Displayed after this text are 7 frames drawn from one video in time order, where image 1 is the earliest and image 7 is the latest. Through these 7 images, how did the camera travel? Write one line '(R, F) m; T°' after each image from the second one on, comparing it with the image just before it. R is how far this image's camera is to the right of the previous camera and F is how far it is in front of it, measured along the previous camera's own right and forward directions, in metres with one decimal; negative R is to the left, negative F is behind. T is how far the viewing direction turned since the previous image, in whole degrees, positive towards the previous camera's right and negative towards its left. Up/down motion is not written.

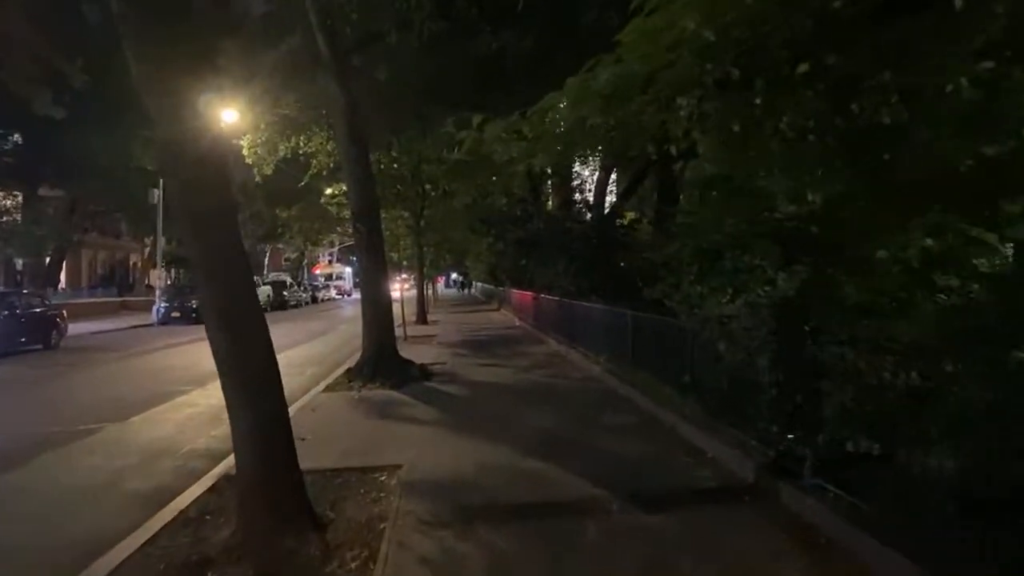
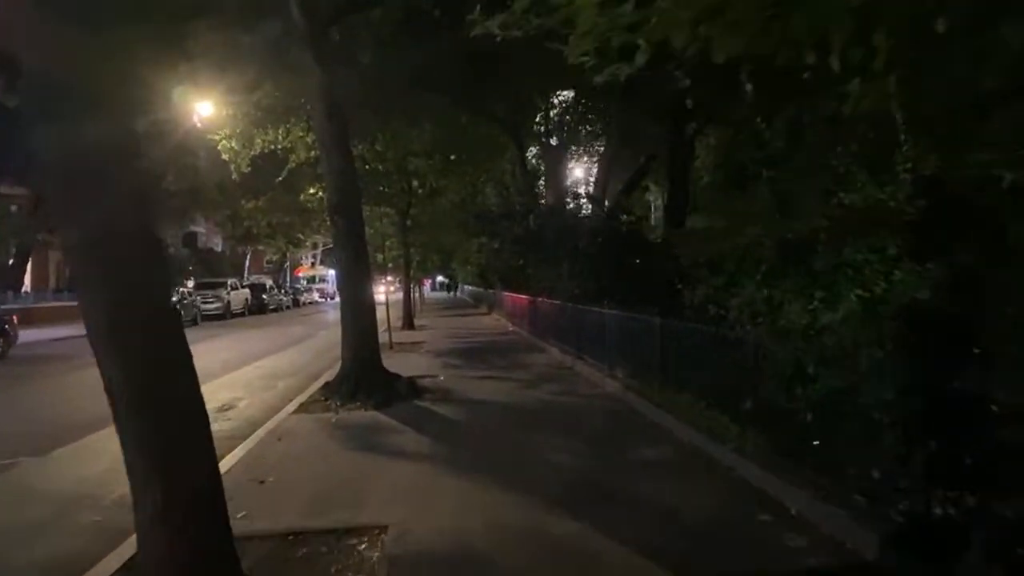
(-0.3, +2.1) m; +1°
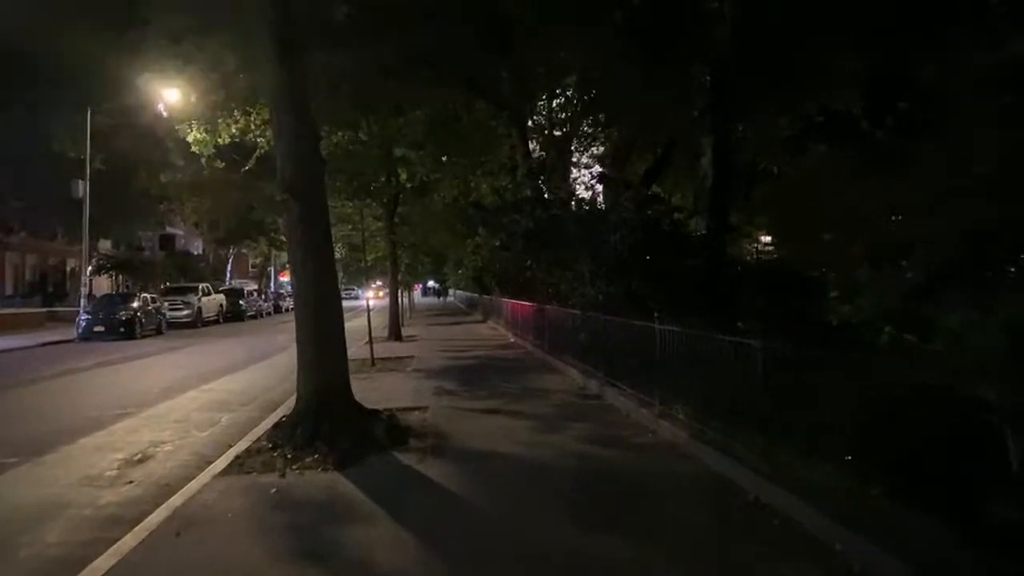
(-0.3, +3.7) m; +1°
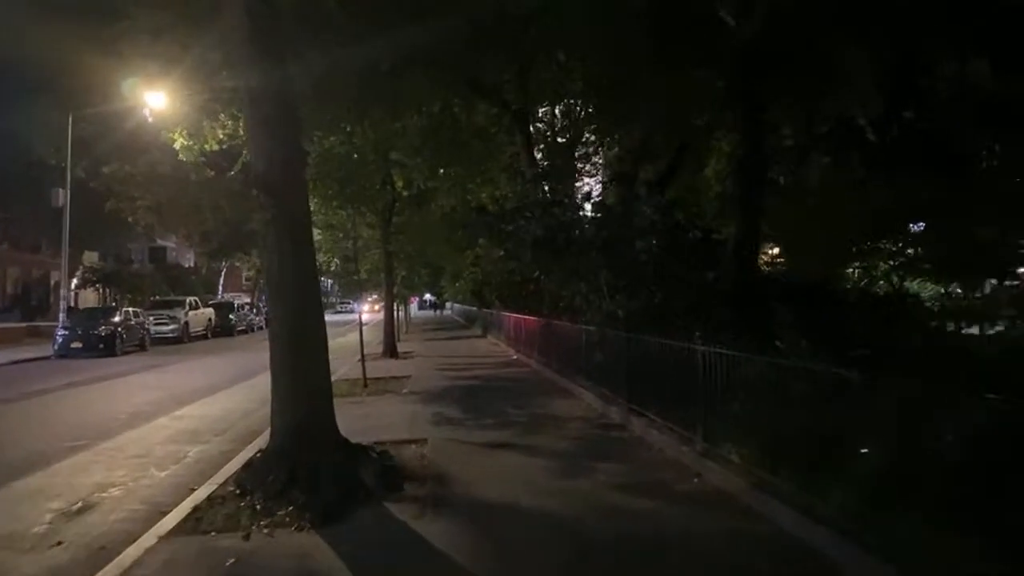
(-0.2, +1.6) m; 0°
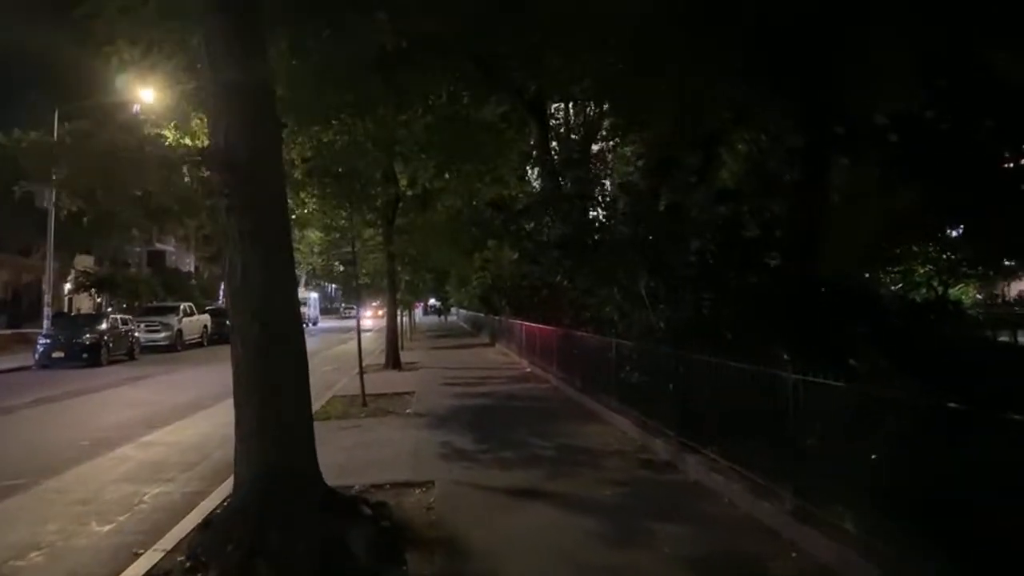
(-0.3, +2.0) m; 0°
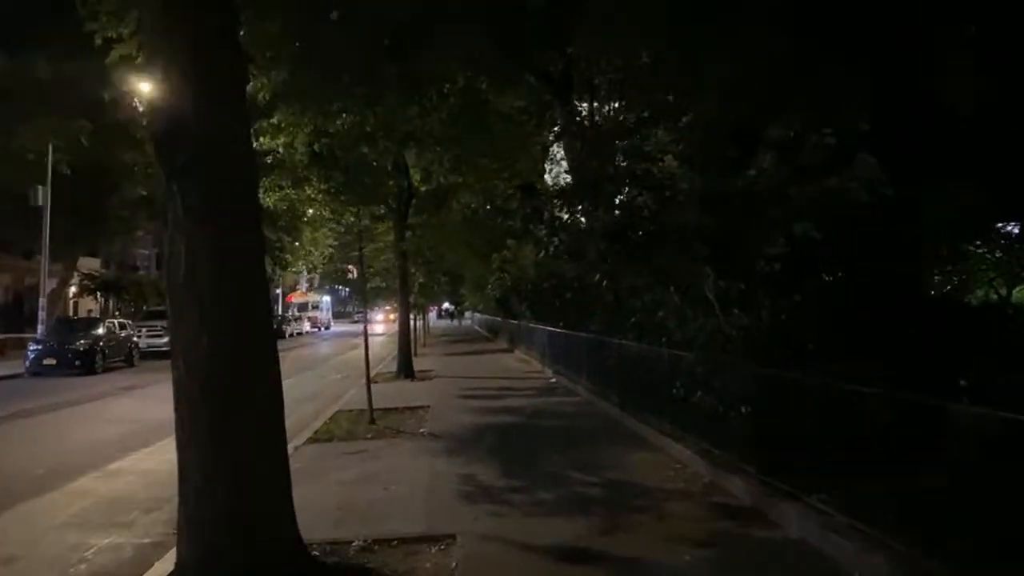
(-0.3, +2.0) m; -1°
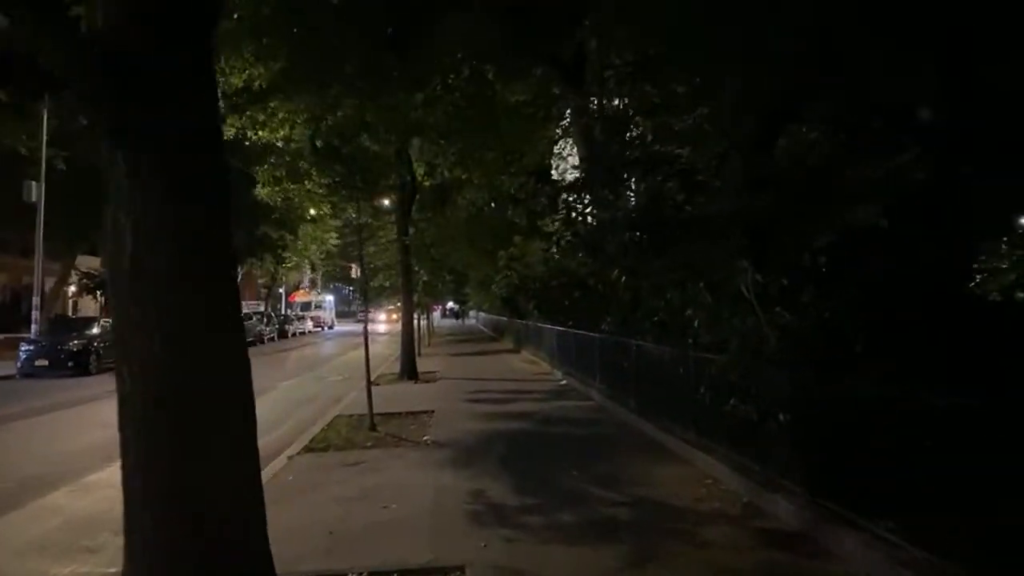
(-0.1, +0.9) m; 0°
